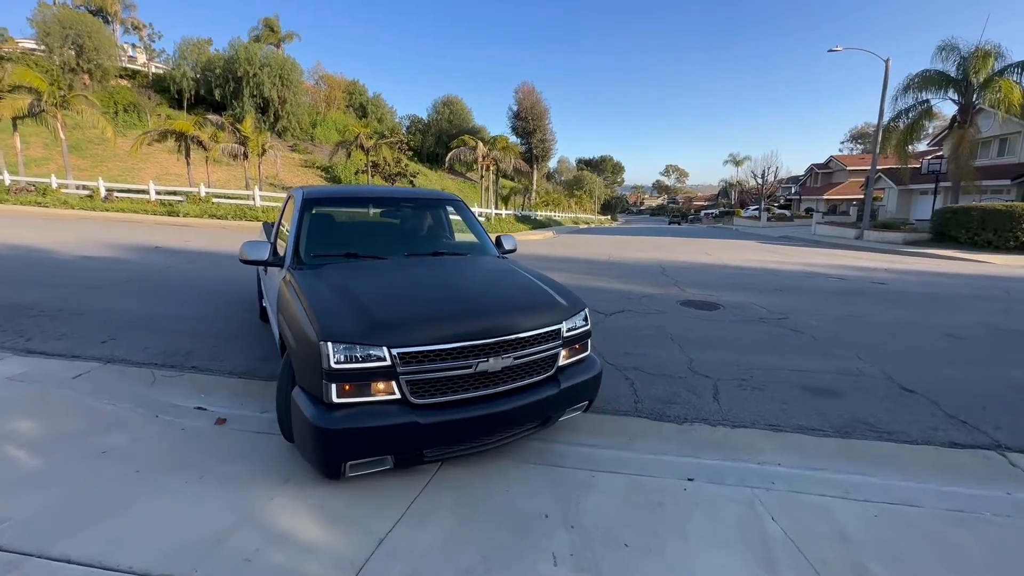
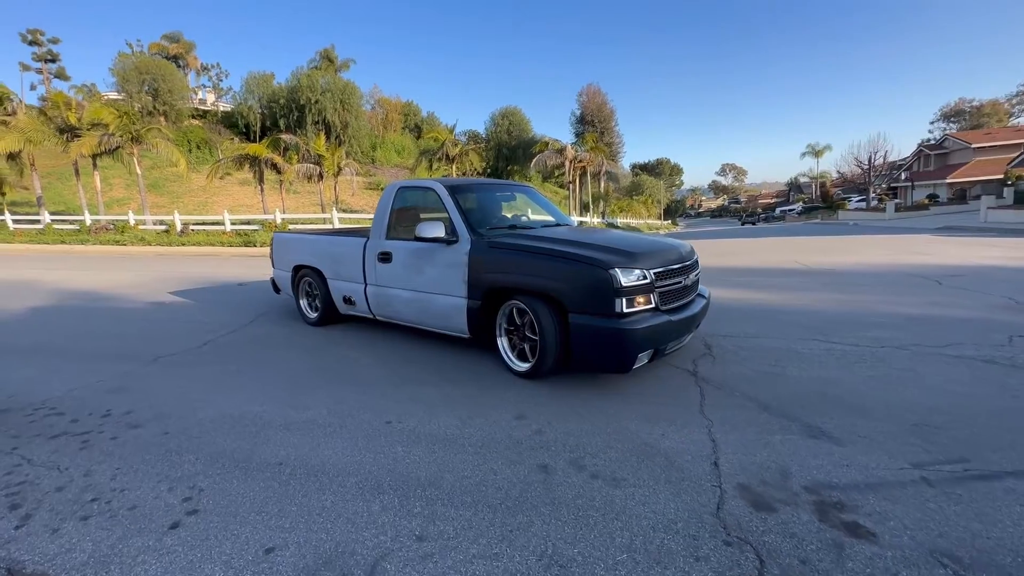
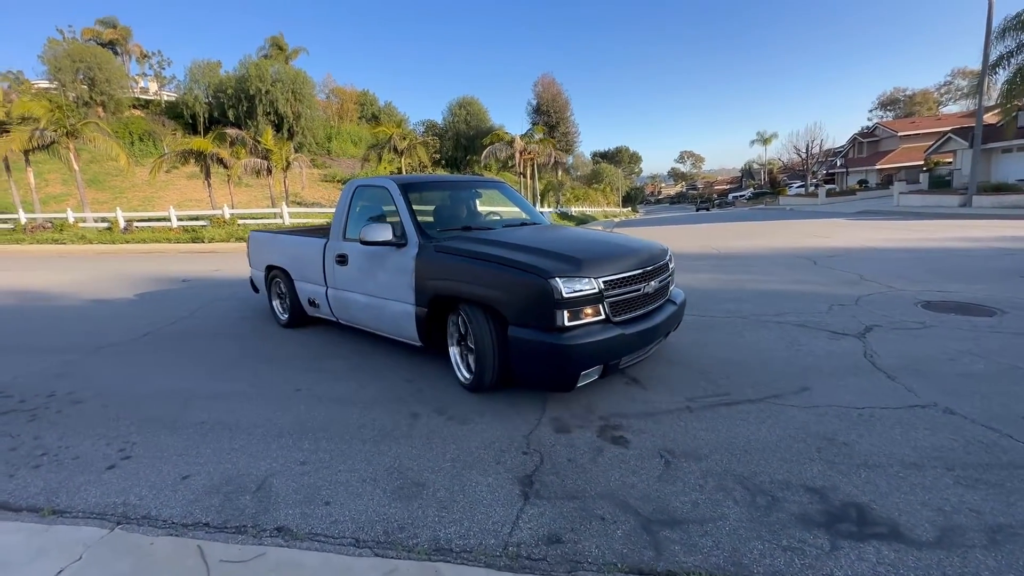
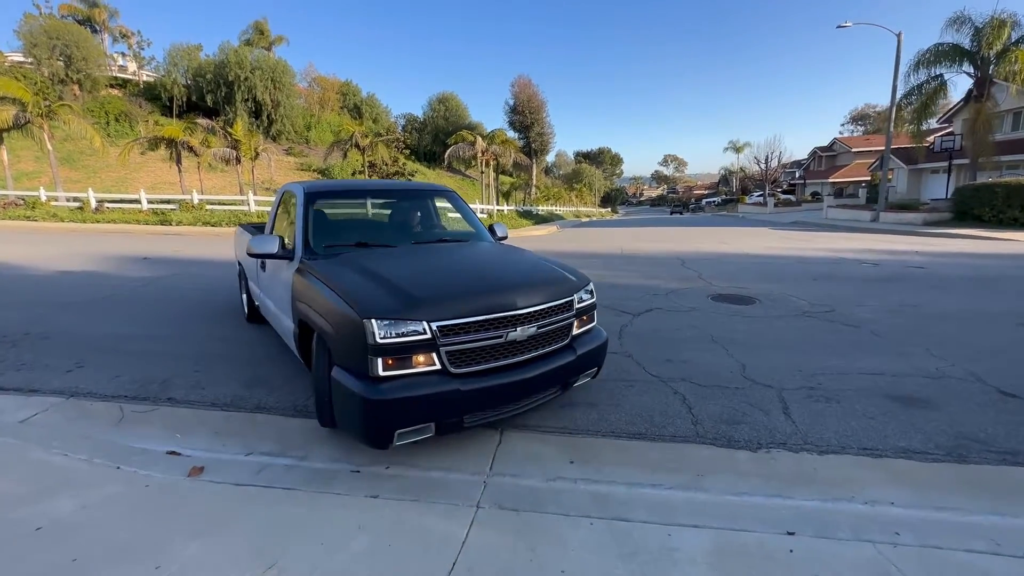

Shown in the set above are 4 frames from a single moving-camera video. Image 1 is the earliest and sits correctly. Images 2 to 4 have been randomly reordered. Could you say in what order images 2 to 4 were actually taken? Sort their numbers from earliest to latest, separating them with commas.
4, 3, 2
